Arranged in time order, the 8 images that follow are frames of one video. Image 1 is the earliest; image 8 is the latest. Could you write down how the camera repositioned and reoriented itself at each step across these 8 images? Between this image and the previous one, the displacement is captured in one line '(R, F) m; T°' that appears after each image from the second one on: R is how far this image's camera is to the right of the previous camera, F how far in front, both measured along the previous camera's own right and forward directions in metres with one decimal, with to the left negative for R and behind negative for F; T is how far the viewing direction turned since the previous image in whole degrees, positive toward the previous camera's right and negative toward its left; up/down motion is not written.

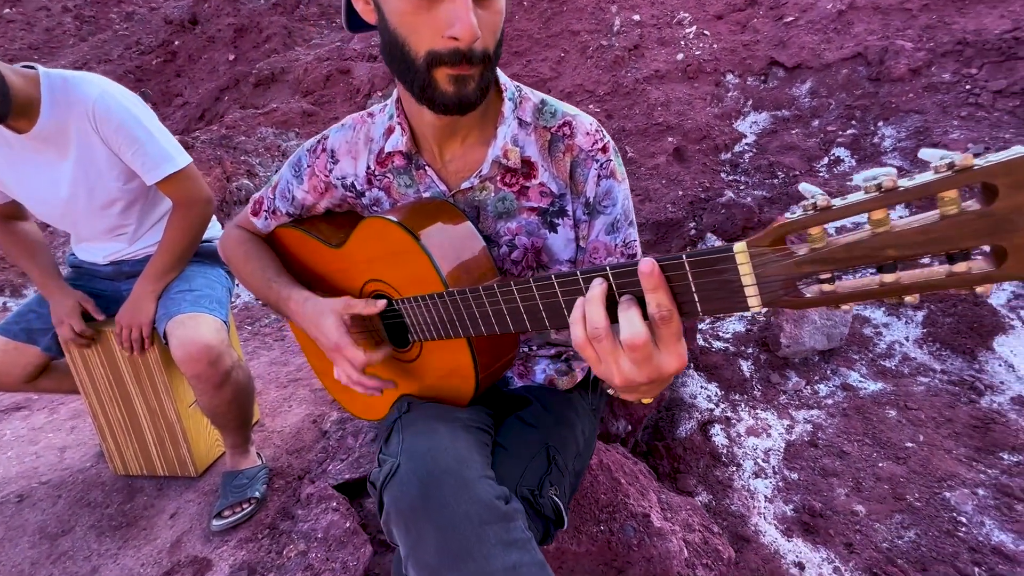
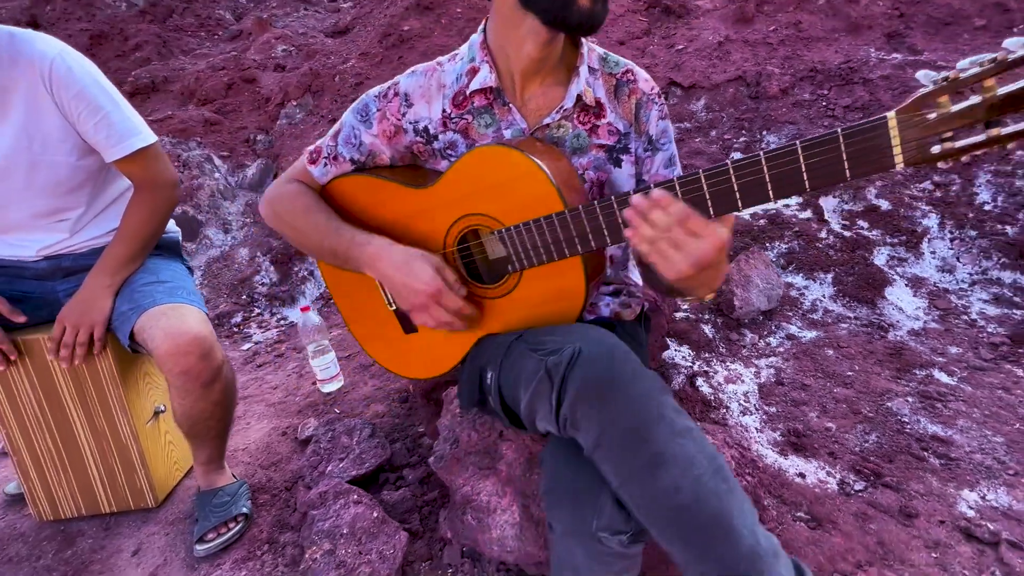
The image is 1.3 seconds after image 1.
(-0.5, 0.0) m; +13°
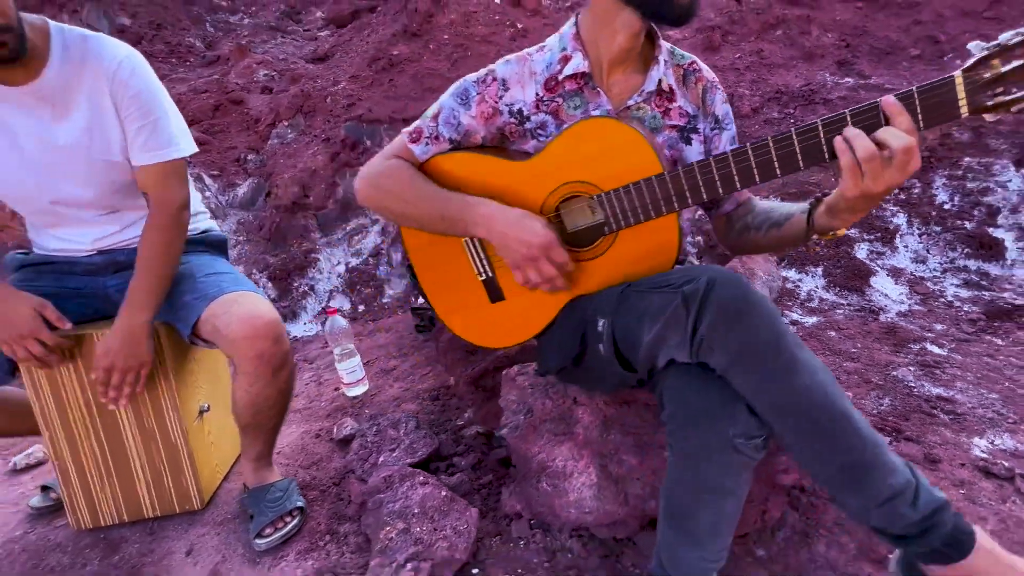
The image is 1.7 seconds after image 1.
(-0.3, -0.1) m; +4°
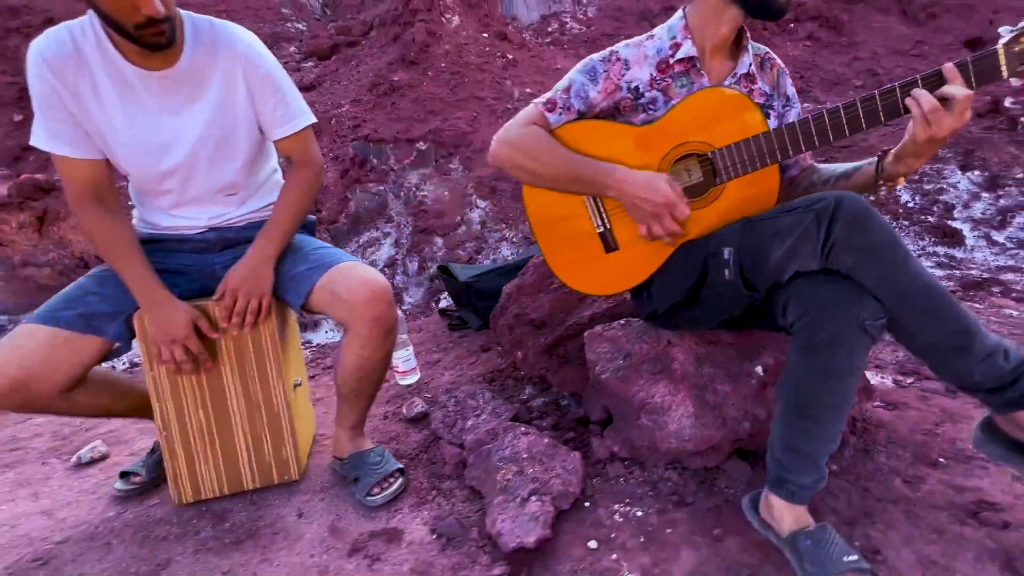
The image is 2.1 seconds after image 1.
(-0.5, -0.2) m; +5°
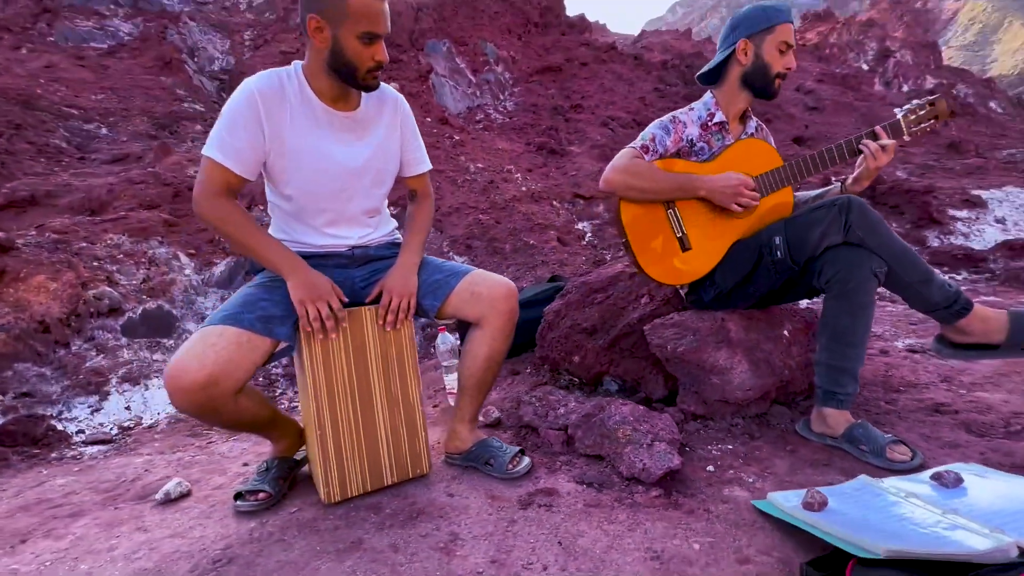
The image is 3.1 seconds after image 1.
(-1.0, -0.3) m; +13°
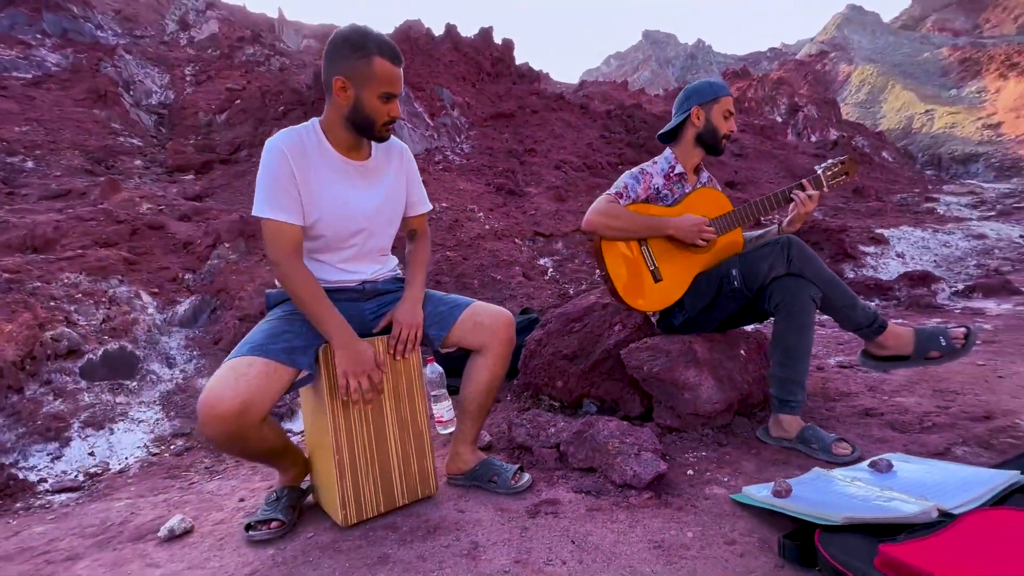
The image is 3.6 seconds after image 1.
(-0.3, -0.2) m; +6°
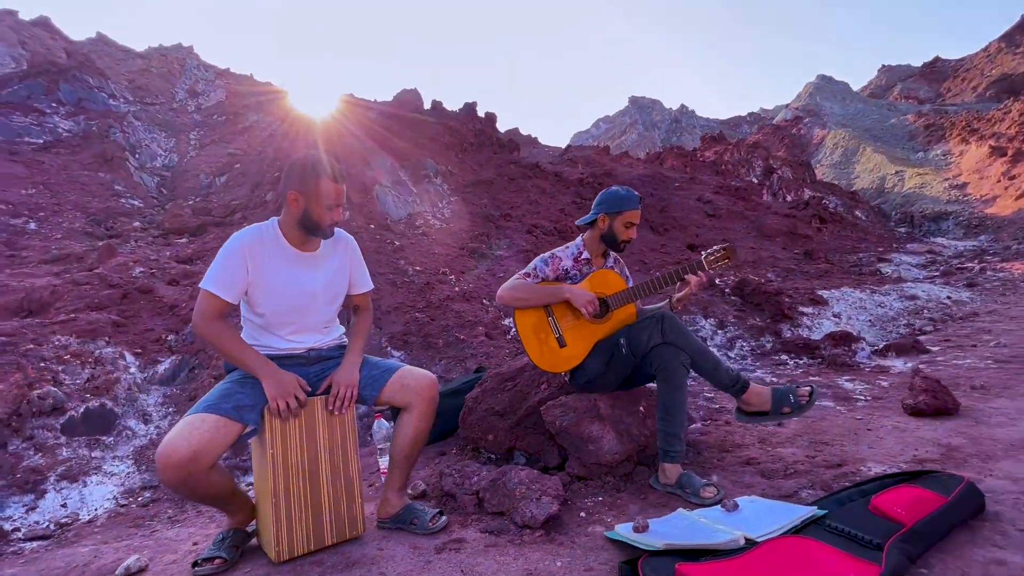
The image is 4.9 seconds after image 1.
(+0.4, -0.5) m; +1°
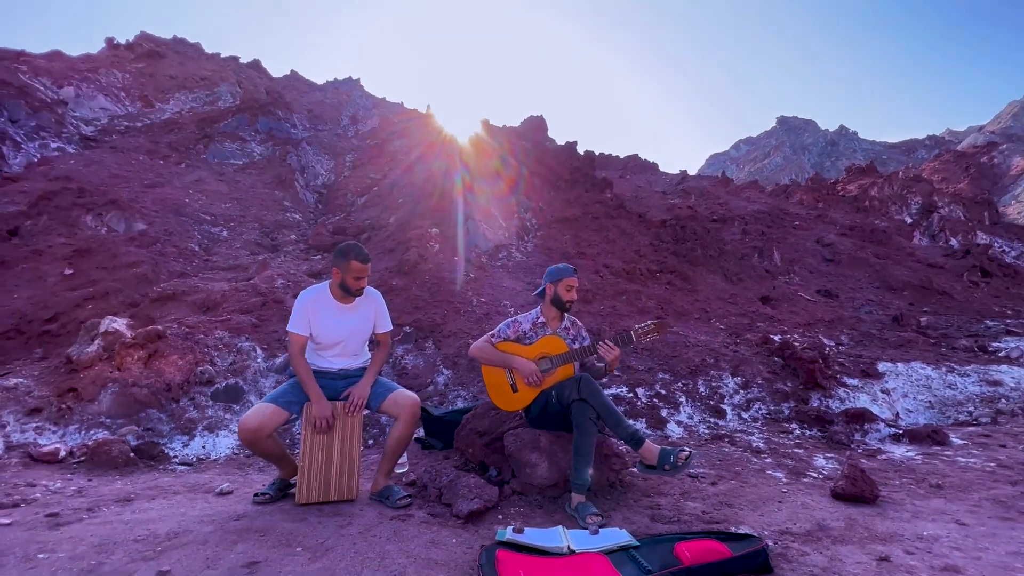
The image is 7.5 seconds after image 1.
(+1.2, -0.9) m; -14°
